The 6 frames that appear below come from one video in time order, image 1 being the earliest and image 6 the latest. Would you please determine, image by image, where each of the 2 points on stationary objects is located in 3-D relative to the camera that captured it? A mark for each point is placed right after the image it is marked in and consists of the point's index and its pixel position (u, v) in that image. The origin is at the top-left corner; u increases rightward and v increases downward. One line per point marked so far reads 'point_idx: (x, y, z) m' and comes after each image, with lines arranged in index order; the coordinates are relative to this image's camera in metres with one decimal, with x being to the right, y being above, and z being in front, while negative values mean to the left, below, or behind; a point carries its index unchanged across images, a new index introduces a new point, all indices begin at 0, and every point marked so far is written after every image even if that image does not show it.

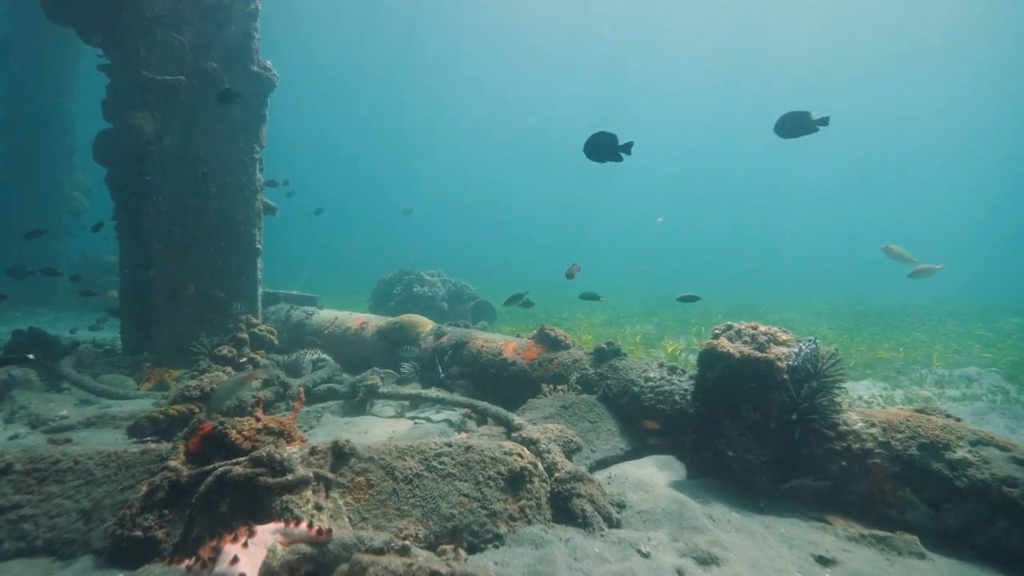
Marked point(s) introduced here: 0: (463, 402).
0: (-0.7, -1.7, +7.1) m
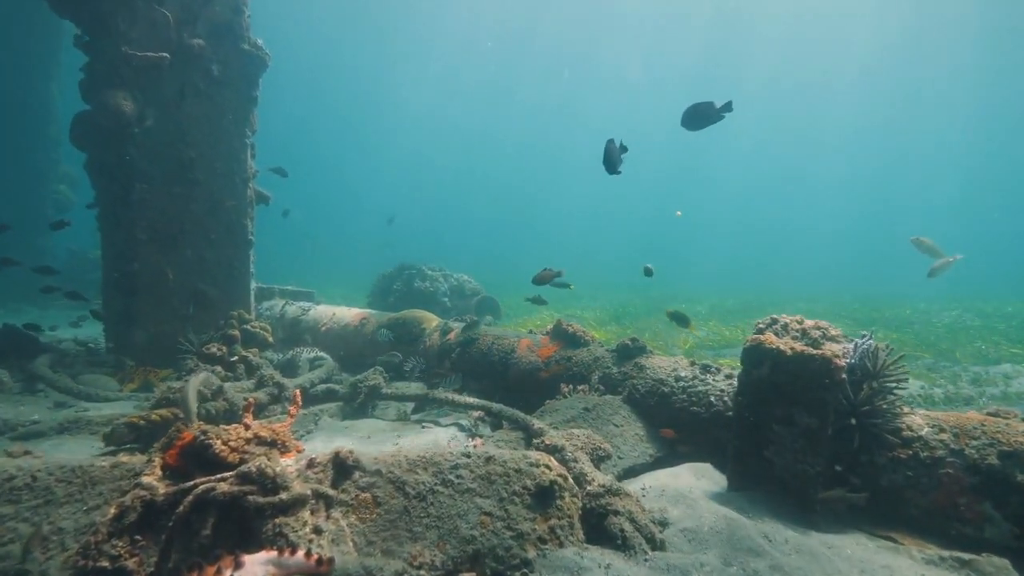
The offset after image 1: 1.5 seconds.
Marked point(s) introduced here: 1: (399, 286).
0: (-0.5, -1.5, +6.5) m
1: (-3.7, 0.0, +15.9) m
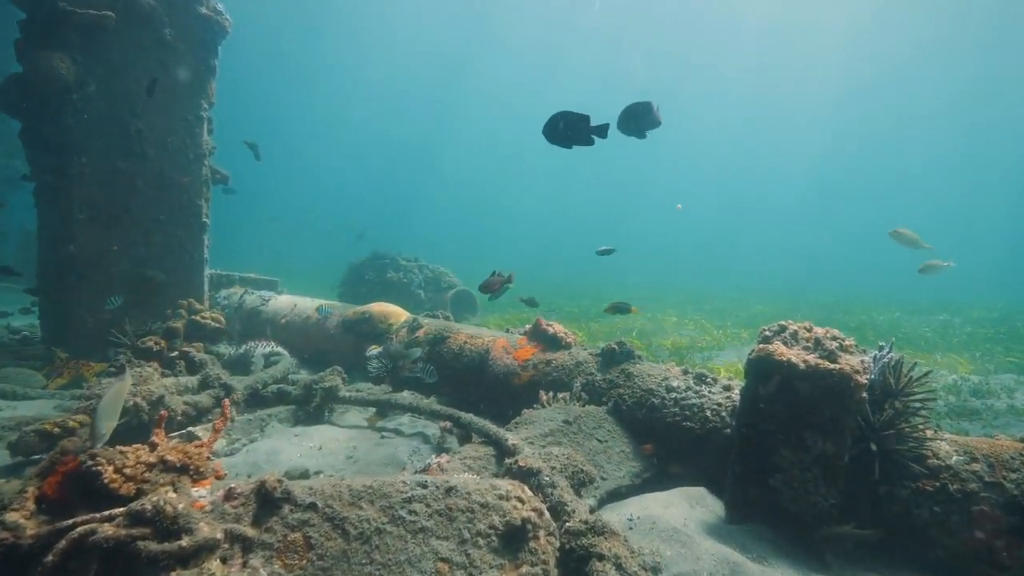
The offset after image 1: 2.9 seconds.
0: (-0.8, -1.5, +5.8) m
1: (-4.3, +0.3, +15.0) m
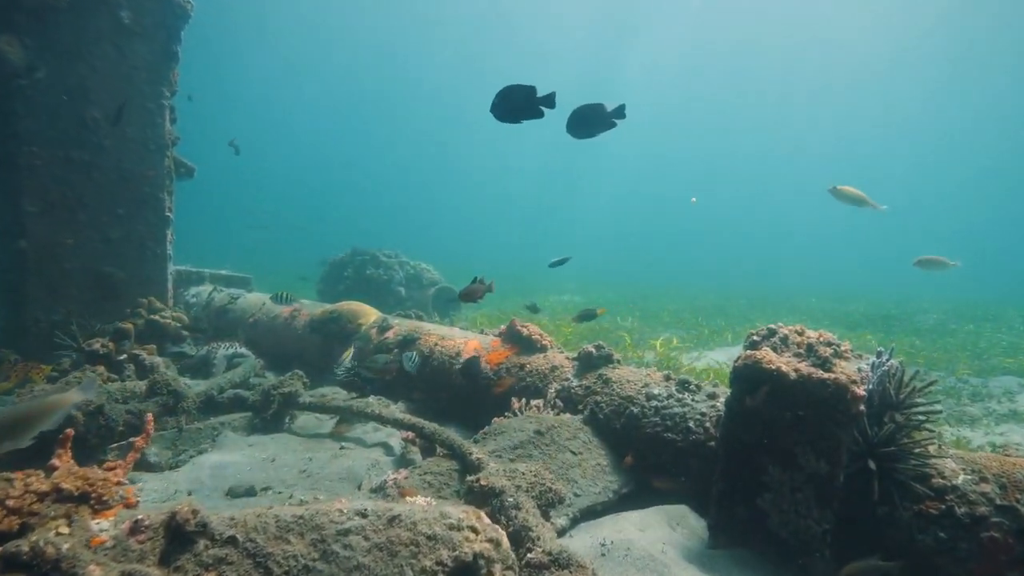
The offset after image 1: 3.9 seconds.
0: (-1.2, -1.5, +5.3) m
1: (-4.7, +0.4, +14.5) m
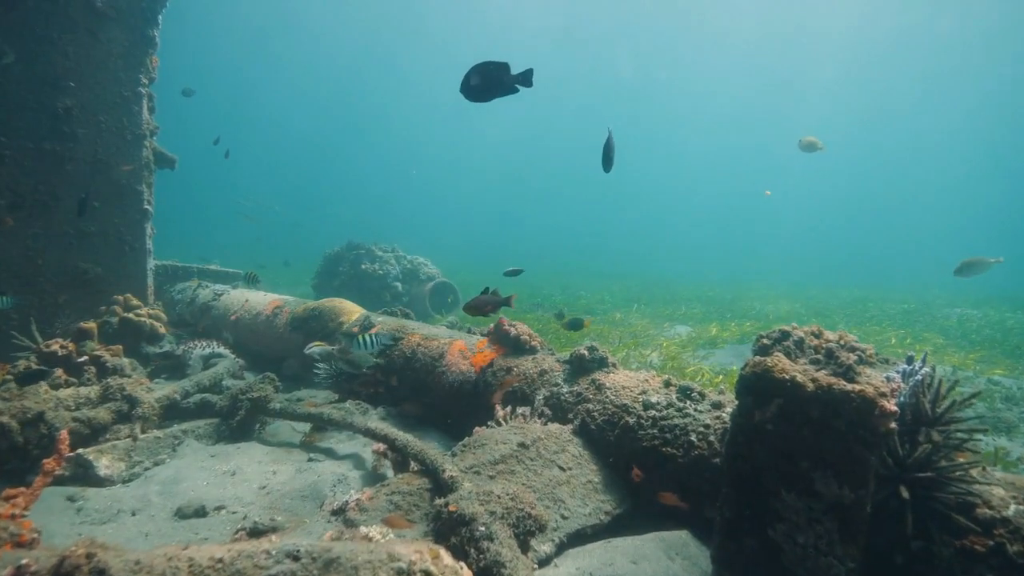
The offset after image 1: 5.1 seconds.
0: (-1.3, -1.4, +4.9) m
1: (-4.7, +0.6, +14.1) m
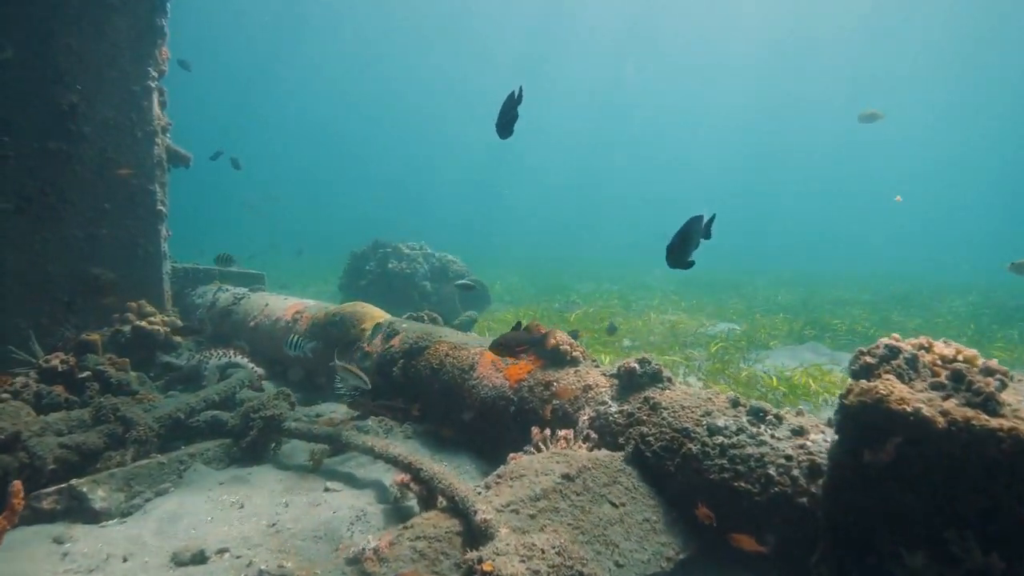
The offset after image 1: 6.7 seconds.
0: (-1.0, -1.5, +4.3) m
1: (-3.9, +0.6, +13.6) m
